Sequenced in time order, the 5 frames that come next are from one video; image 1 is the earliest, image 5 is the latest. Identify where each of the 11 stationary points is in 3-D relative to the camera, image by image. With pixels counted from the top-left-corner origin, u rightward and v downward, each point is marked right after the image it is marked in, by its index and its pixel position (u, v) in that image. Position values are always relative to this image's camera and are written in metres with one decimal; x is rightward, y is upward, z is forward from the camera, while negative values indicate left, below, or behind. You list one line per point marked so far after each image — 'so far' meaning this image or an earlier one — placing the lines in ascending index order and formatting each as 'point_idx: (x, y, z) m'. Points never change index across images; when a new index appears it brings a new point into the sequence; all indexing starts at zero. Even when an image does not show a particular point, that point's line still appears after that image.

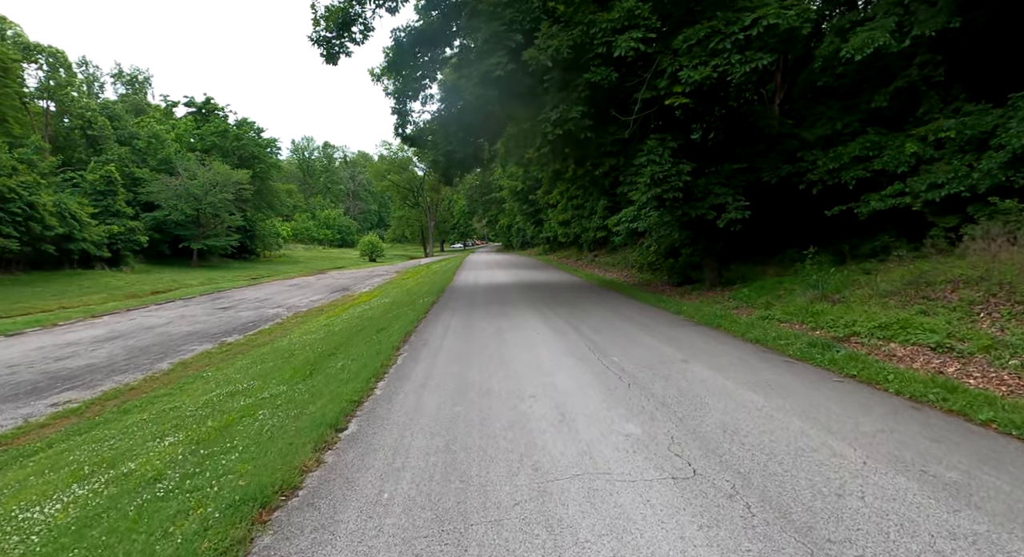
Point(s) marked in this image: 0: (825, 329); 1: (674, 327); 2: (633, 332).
0: (+4.3, -0.7, +8.3) m
1: (+2.6, -0.8, +9.6) m
2: (+1.8, -0.8, +8.9) m
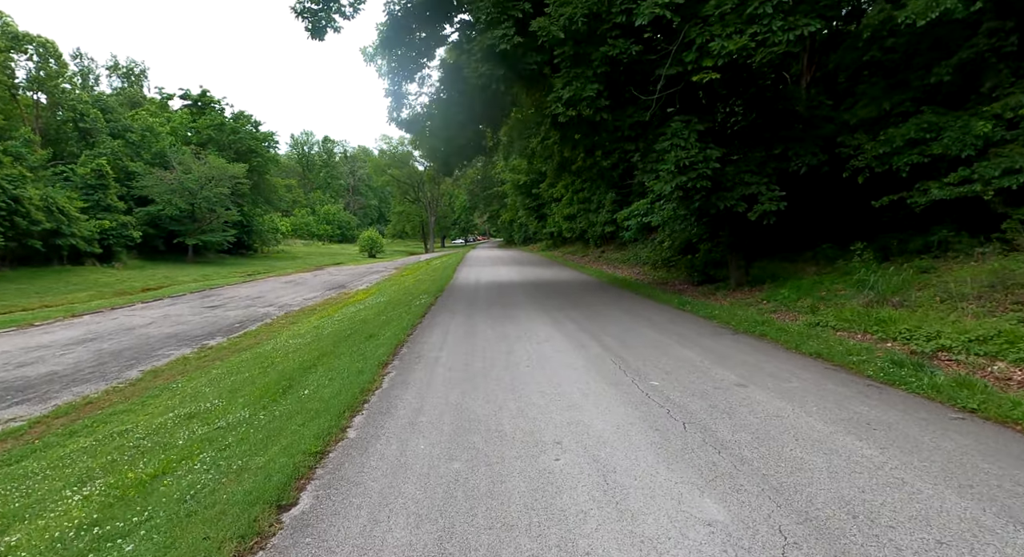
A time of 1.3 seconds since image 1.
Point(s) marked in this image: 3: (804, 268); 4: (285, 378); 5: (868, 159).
0: (+4.4, -0.7, +6.9) m
1: (+2.7, -0.8, +8.2) m
2: (+1.9, -0.8, +7.5) m
3: (+6.1, +0.2, +12.7) m
4: (-3.1, -1.4, +8.4) m
5: (+6.4, +2.1, +10.8) m
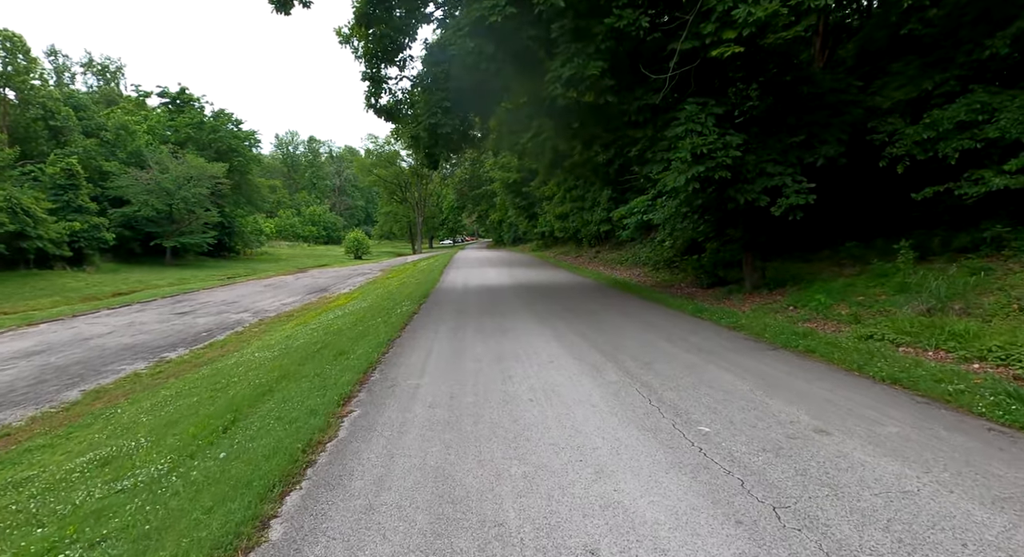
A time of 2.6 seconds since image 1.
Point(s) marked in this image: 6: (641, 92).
0: (+4.4, -0.8, +5.6) m
1: (+2.6, -0.9, +6.8) m
2: (+1.9, -0.9, +6.1) m
3: (+6.0, +0.2, +11.3) m
4: (-3.2, -1.5, +6.9) m
5: (+6.3, +2.1, +9.5) m
6: (+2.3, +3.4, +10.9) m
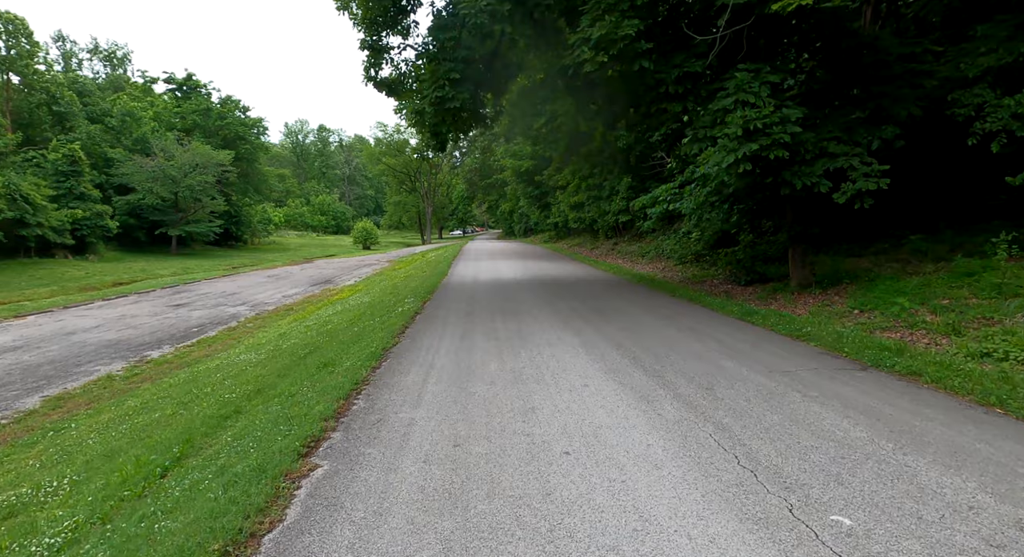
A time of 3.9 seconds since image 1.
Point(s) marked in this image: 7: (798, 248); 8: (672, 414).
0: (+4.6, -0.8, +4.1) m
1: (+2.8, -0.9, +5.3) m
2: (+2.1, -0.9, +4.7) m
3: (+6.2, +0.2, +9.8) m
4: (-3.0, -1.4, +5.5) m
5: (+6.5, +2.1, +7.9) m
6: (+2.6, +3.4, +9.3) m
7: (+5.1, +0.5, +10.8) m
8: (+1.1, -0.9, +4.2) m
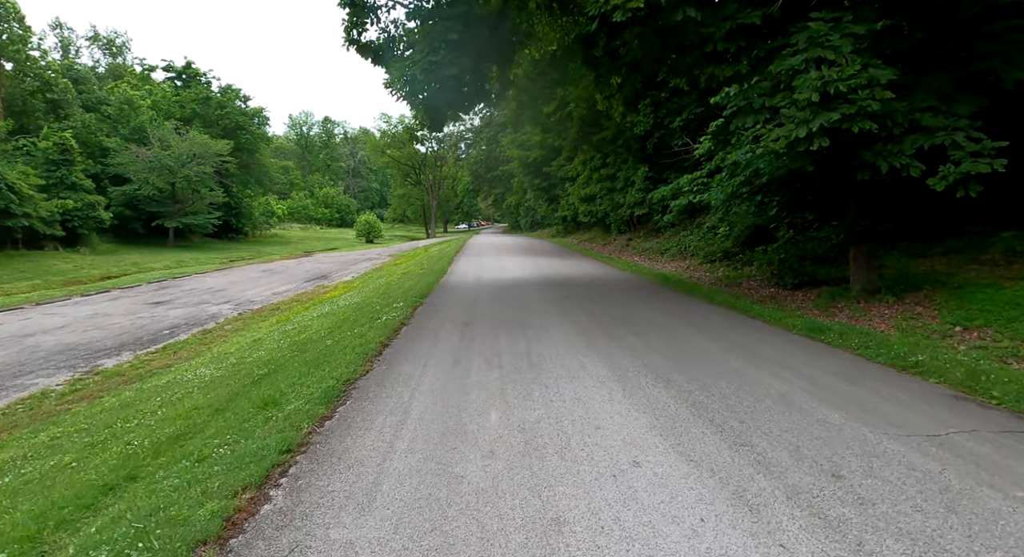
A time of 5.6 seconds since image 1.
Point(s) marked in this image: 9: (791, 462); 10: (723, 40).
0: (+4.6, -1.0, +2.2) m
1: (+2.9, -1.0, +3.5) m
2: (+2.1, -1.0, +2.8) m
3: (+6.3, +0.1, +7.9) m
4: (-2.9, -1.5, +3.7) m
5: (+6.6, +2.0, +6.0) m
6: (+2.7, +3.3, +7.4) m
7: (+5.2, +0.5, +8.9) m
8: (+1.2, -1.1, +2.4) m
9: (+1.5, -1.0, +3.2) m
10: (+2.6, +2.9, +7.4) m
